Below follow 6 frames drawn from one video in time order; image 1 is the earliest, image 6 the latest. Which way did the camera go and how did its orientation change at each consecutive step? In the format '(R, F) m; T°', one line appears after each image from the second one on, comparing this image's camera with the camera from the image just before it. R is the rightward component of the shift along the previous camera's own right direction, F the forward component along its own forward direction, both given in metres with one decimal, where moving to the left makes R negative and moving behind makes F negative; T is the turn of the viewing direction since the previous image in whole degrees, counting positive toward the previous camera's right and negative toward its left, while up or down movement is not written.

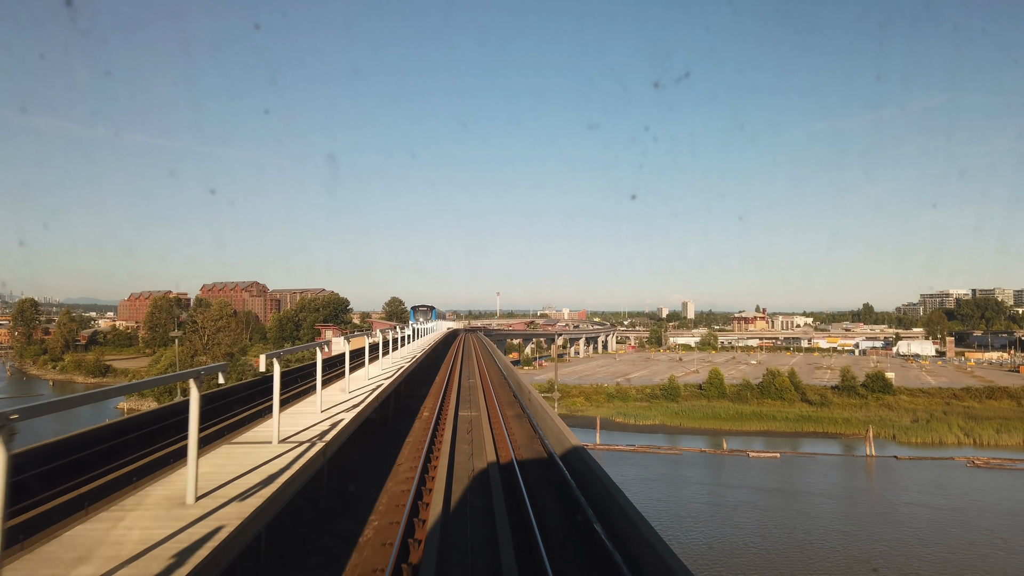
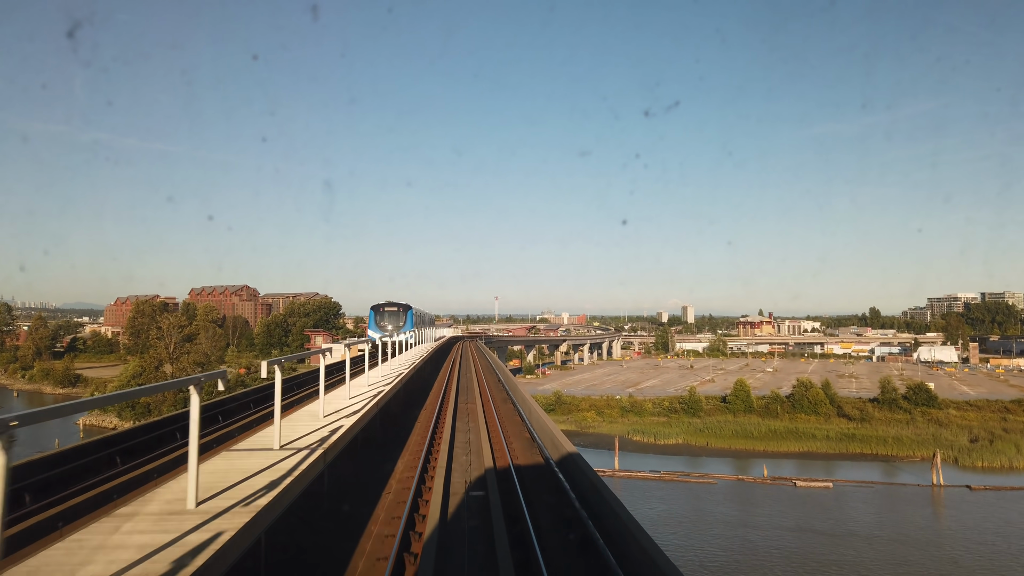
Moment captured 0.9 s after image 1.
(-0.2, +3.1) m; 0°
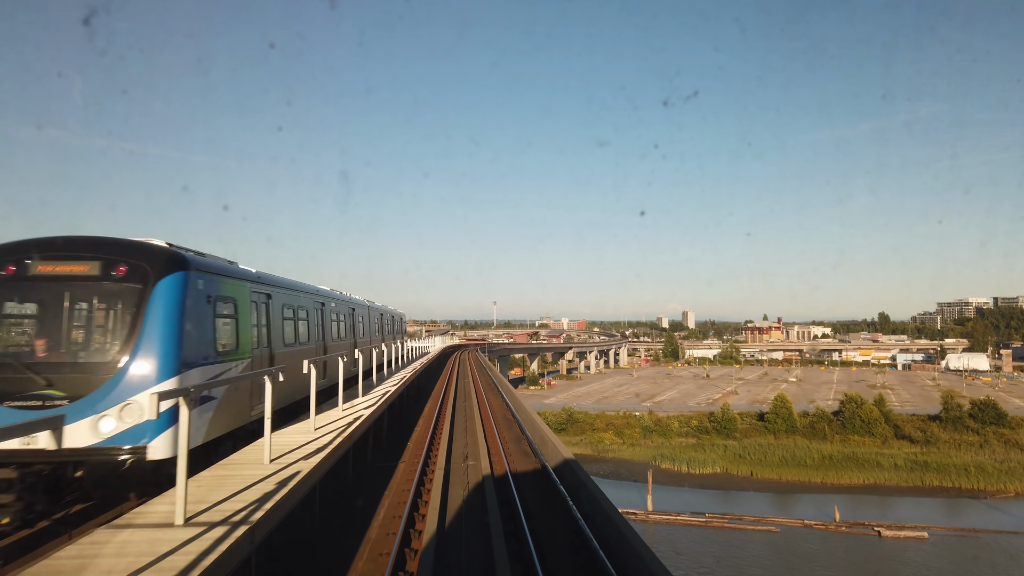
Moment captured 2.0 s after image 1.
(-0.2, +3.7) m; 0°
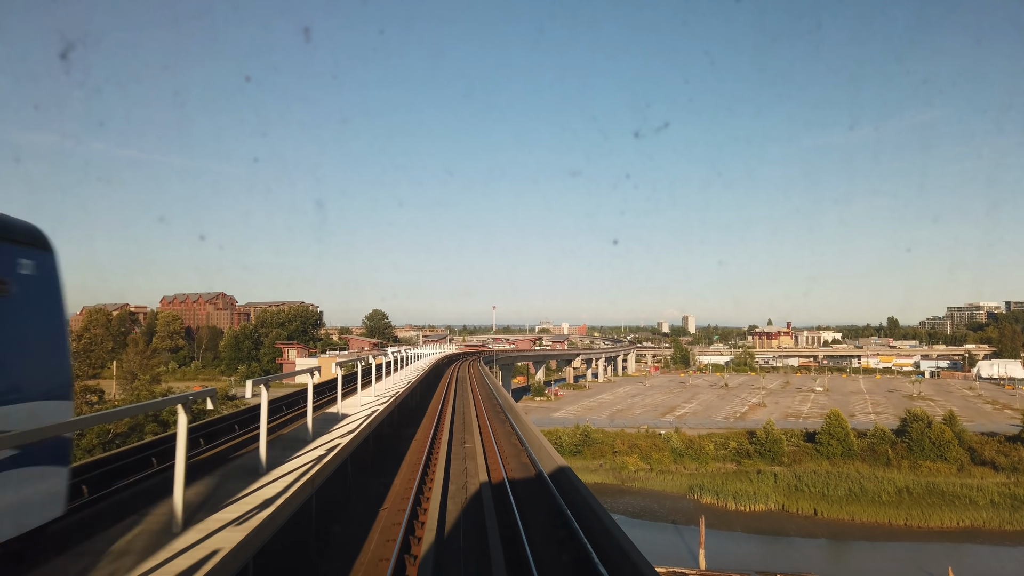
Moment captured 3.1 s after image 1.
(-0.3, +3.5) m; 0°
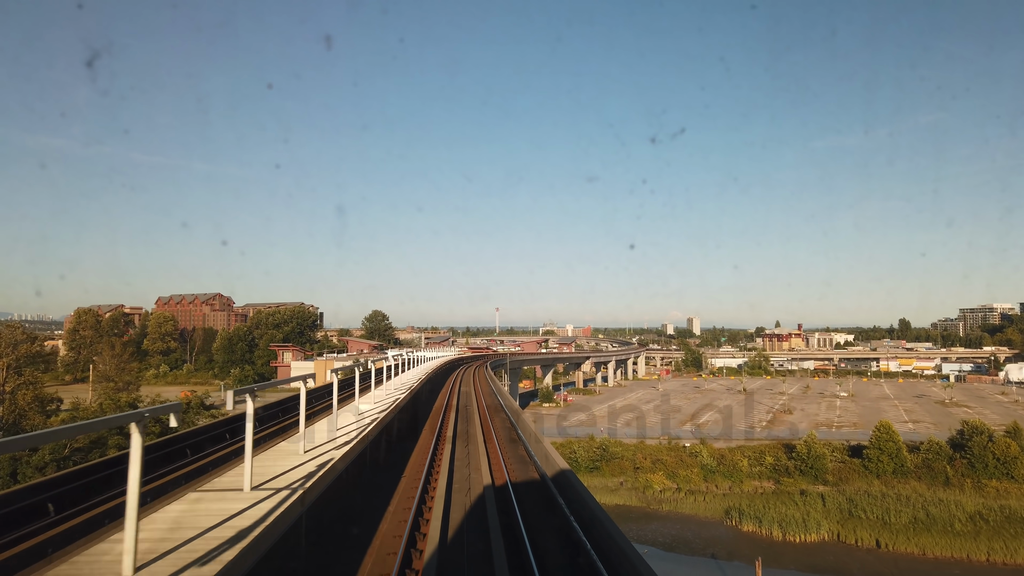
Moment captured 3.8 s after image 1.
(-0.2, +2.2) m; 0°
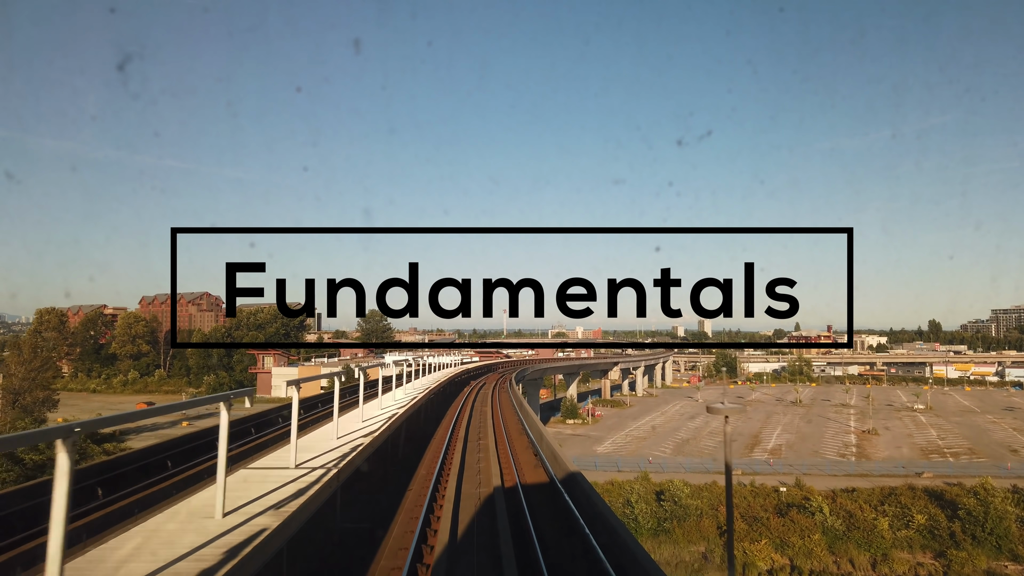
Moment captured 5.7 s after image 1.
(-0.5, +5.8) m; -1°
